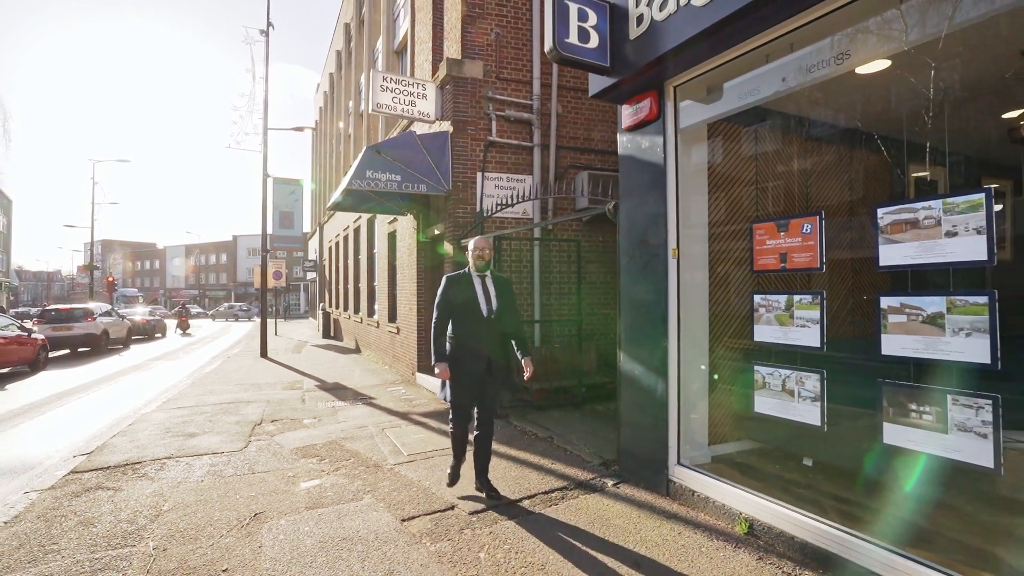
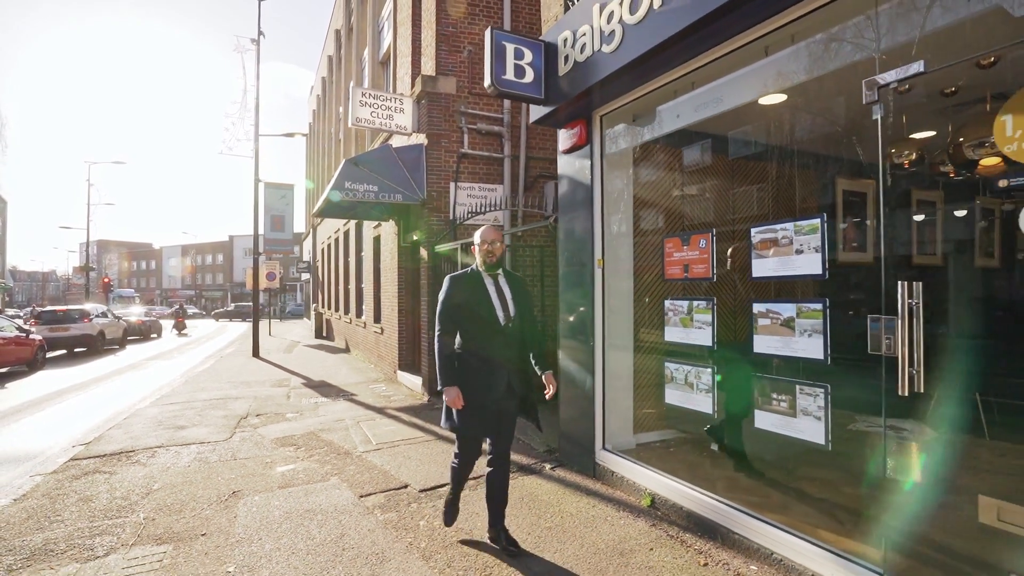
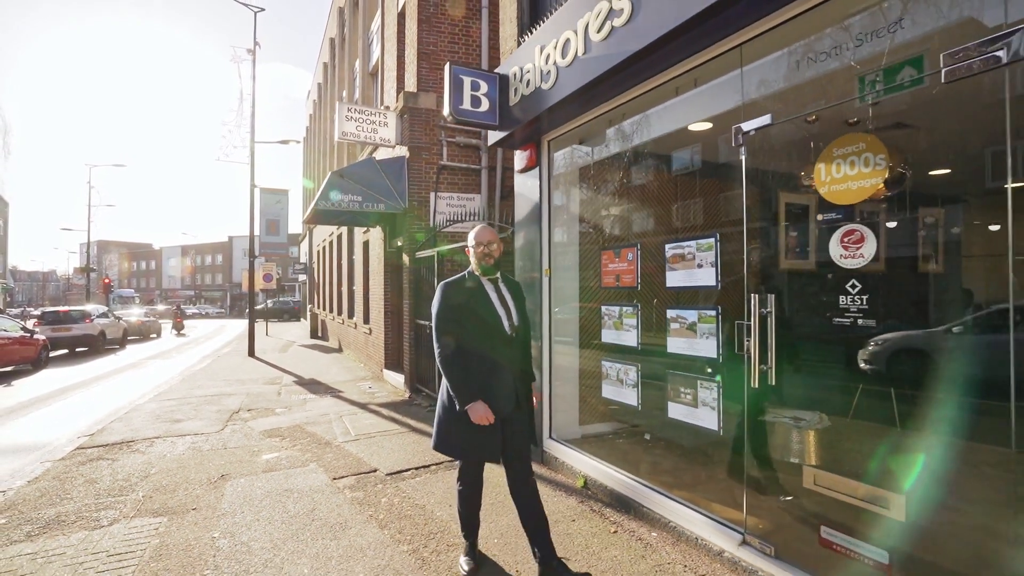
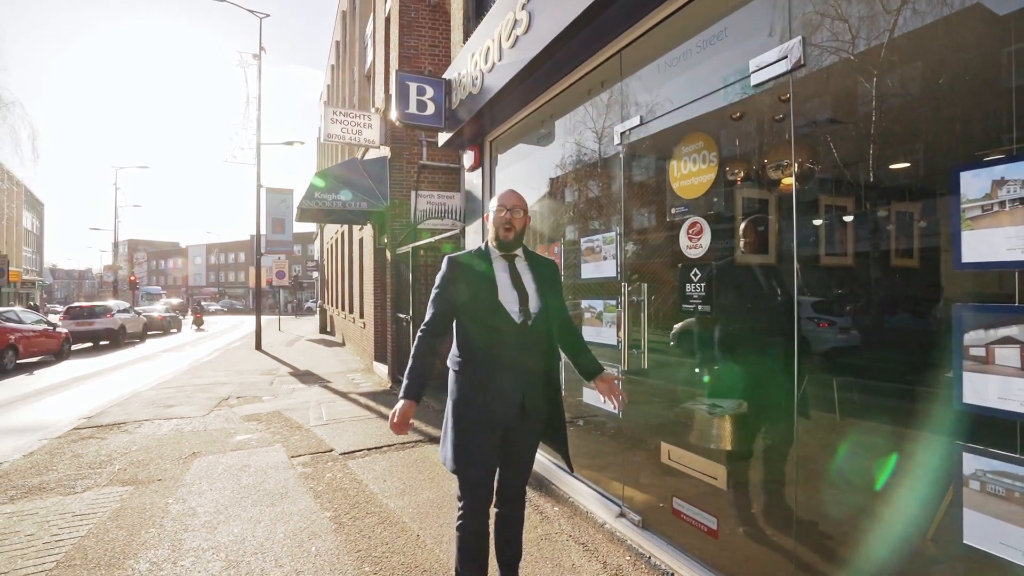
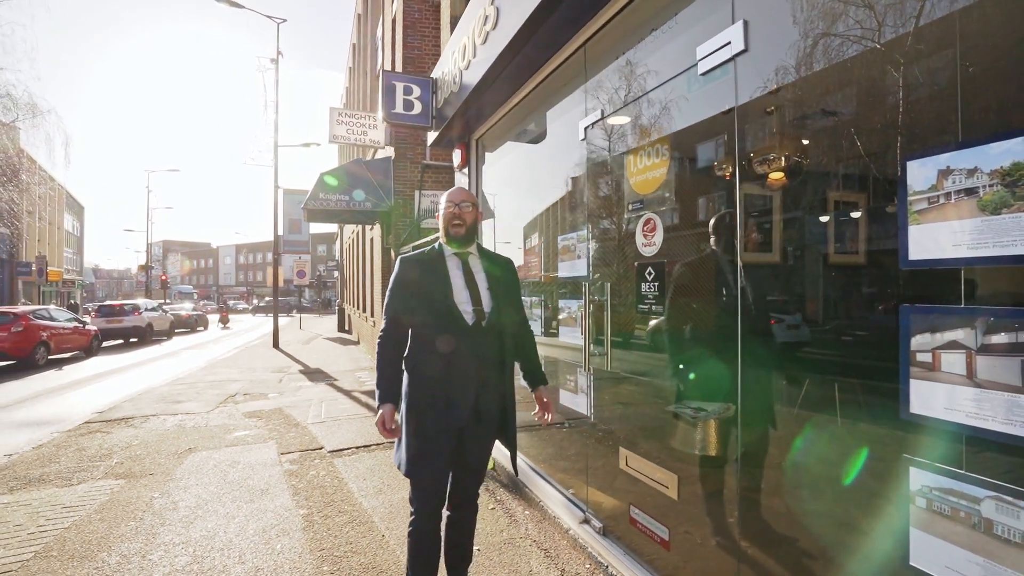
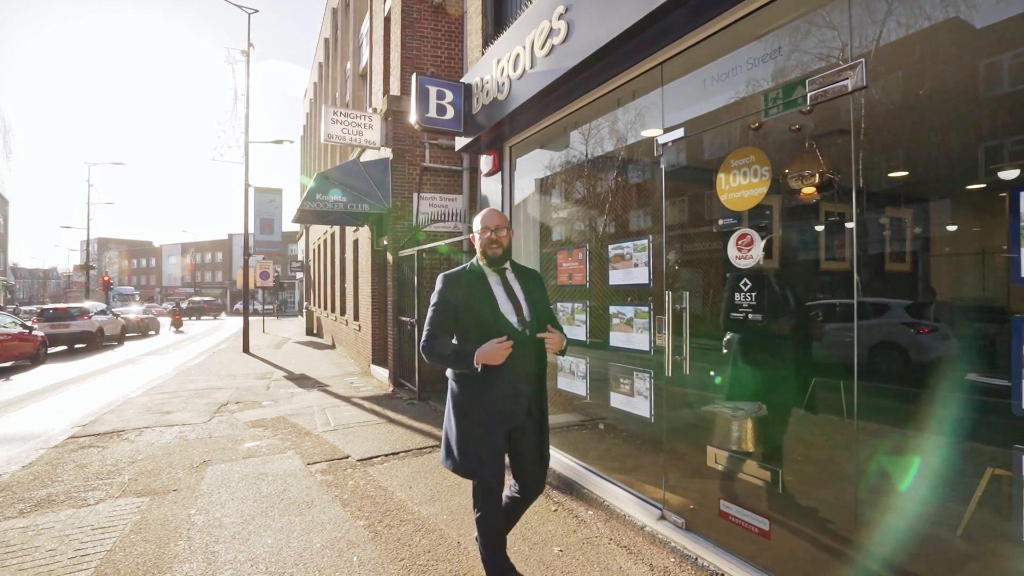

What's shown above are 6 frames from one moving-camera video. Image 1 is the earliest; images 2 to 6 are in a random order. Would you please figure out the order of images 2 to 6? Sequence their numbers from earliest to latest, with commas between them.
2, 3, 6, 4, 5
